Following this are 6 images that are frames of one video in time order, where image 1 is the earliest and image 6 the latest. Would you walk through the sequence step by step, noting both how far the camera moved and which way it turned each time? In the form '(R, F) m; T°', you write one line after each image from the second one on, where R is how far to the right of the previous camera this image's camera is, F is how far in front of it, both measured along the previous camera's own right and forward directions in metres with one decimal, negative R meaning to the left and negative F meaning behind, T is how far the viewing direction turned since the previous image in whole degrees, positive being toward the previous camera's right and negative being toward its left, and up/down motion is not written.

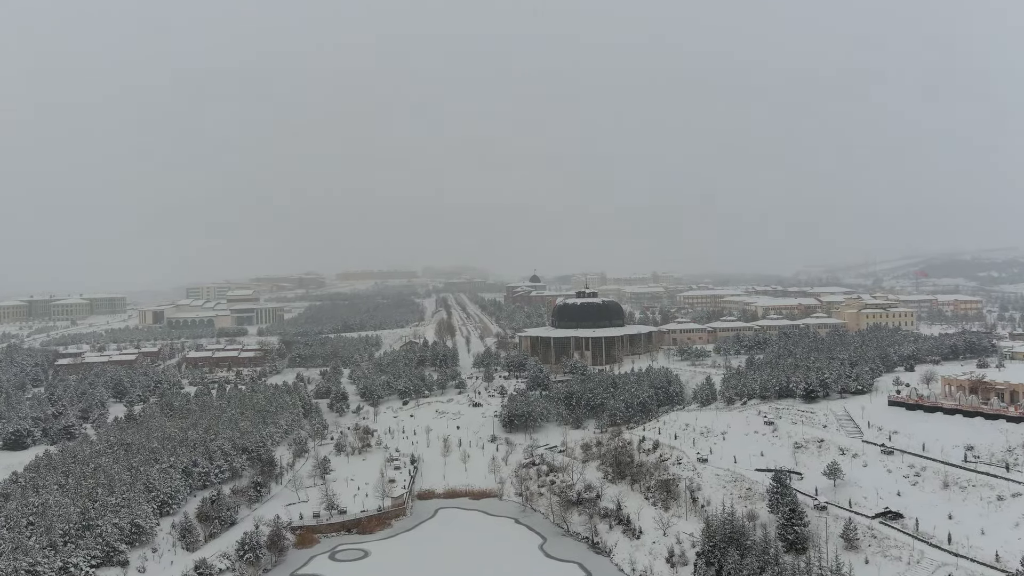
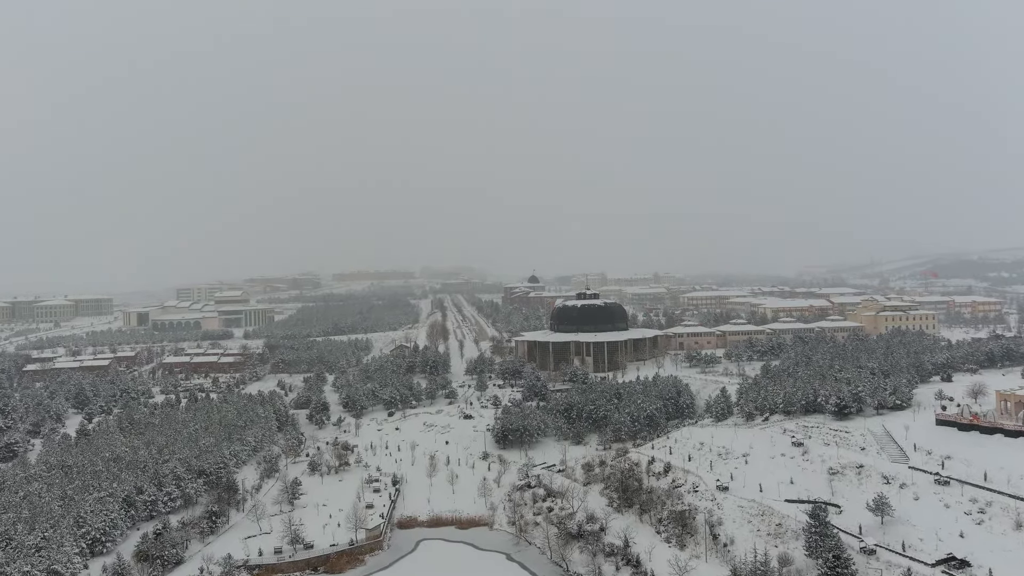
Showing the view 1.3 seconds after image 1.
(+0.4, +3.9) m; 0°
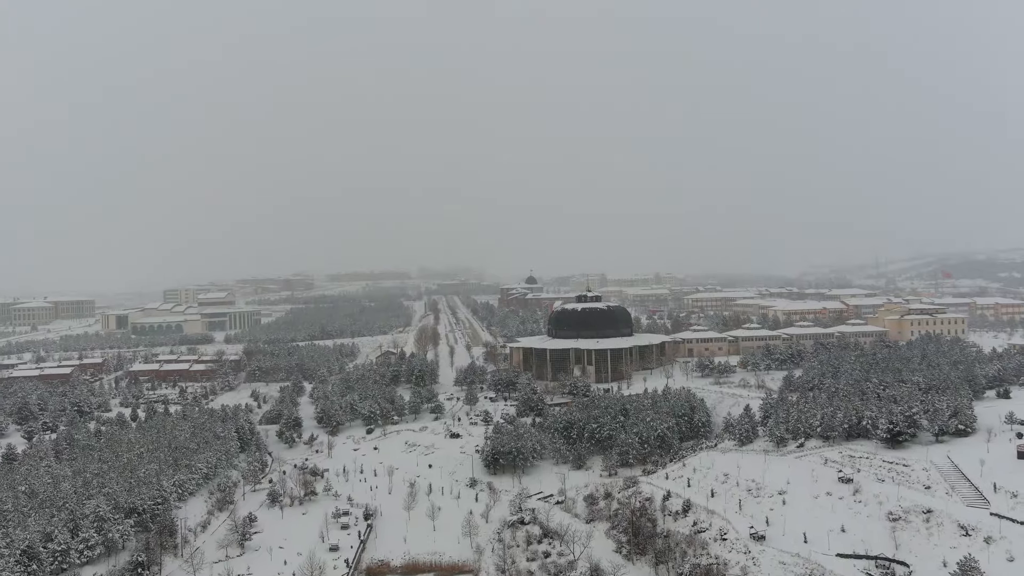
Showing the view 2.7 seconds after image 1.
(+0.4, +4.7) m; 0°
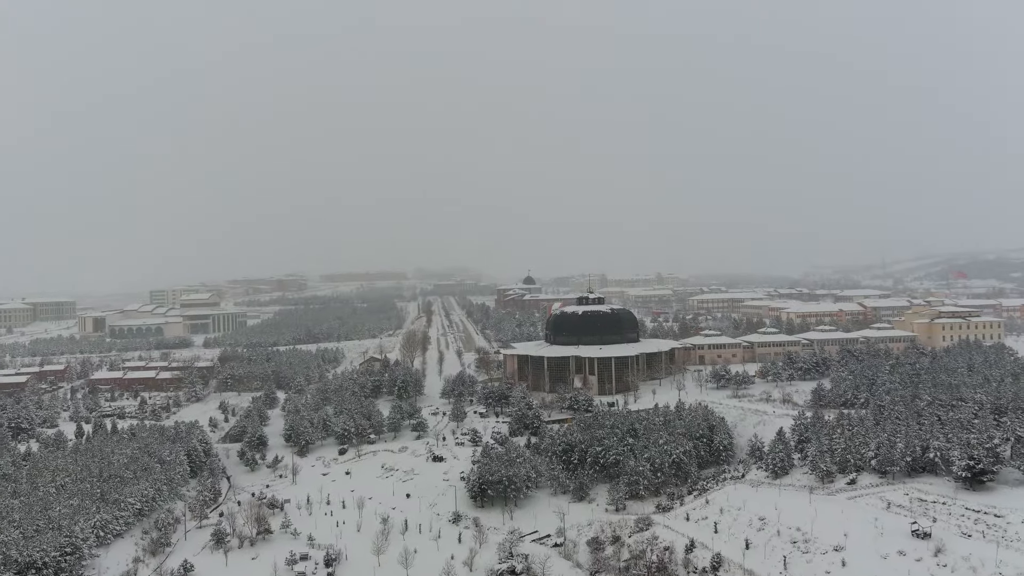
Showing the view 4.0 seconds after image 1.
(+0.4, +4.7) m; 0°
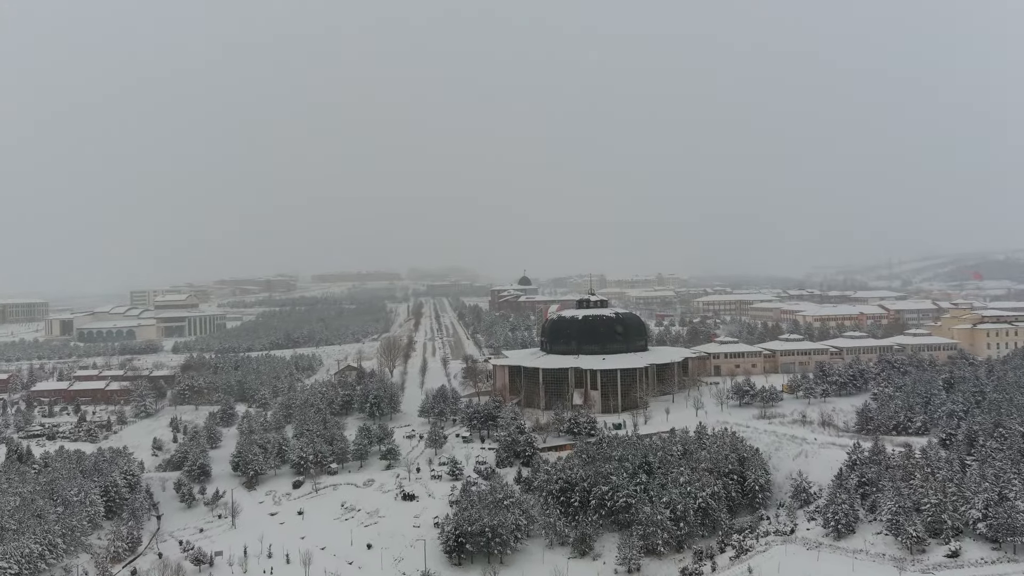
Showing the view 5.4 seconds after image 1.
(+0.5, +5.7) m; 0°
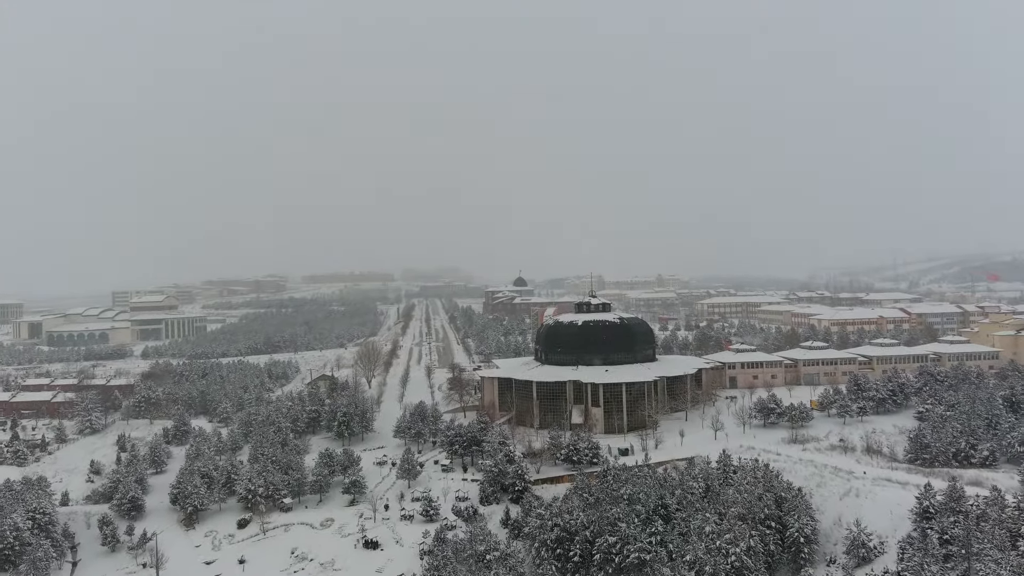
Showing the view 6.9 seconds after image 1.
(+0.4, +4.7) m; 0°
